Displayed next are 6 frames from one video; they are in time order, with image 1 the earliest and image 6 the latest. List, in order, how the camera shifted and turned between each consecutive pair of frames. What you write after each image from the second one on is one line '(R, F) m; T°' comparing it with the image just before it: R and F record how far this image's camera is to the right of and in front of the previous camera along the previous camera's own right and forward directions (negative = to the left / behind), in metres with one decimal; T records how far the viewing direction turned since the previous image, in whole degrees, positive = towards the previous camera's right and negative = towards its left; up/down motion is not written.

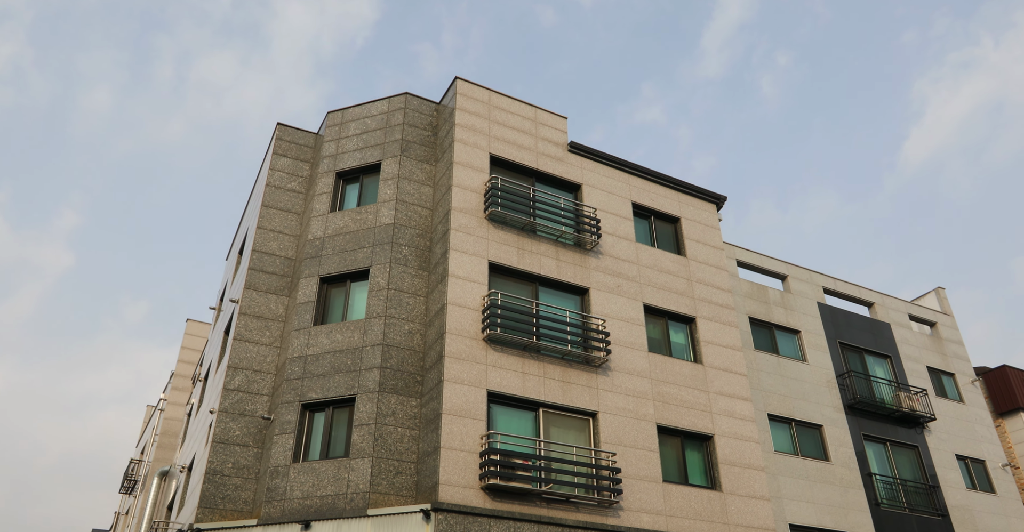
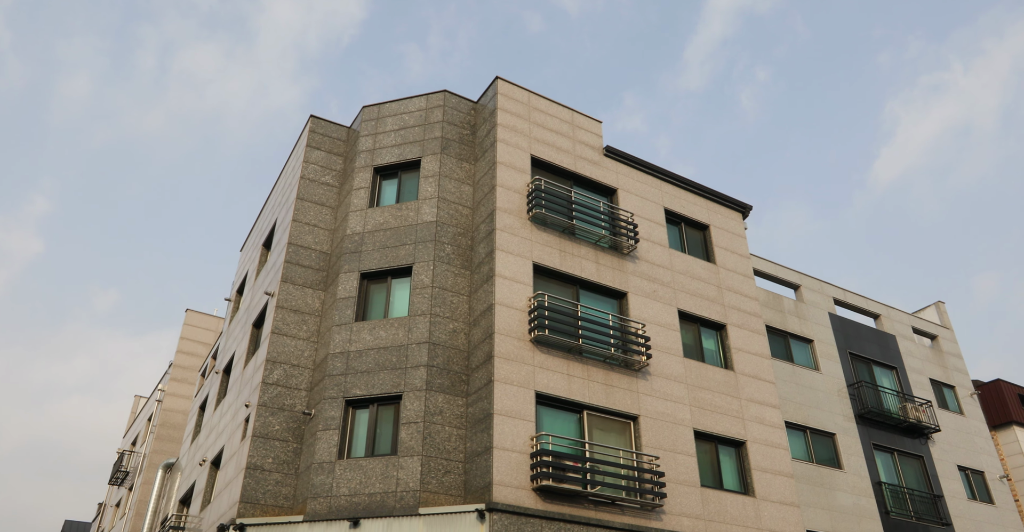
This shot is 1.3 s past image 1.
(-2.1, 0.0) m; +2°
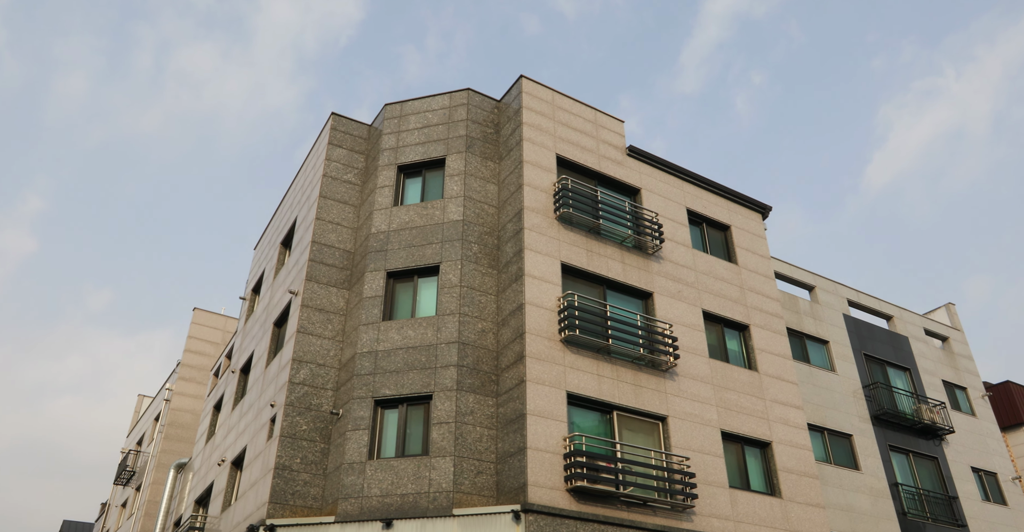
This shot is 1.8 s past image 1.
(-1.0, +0.1) m; +1°
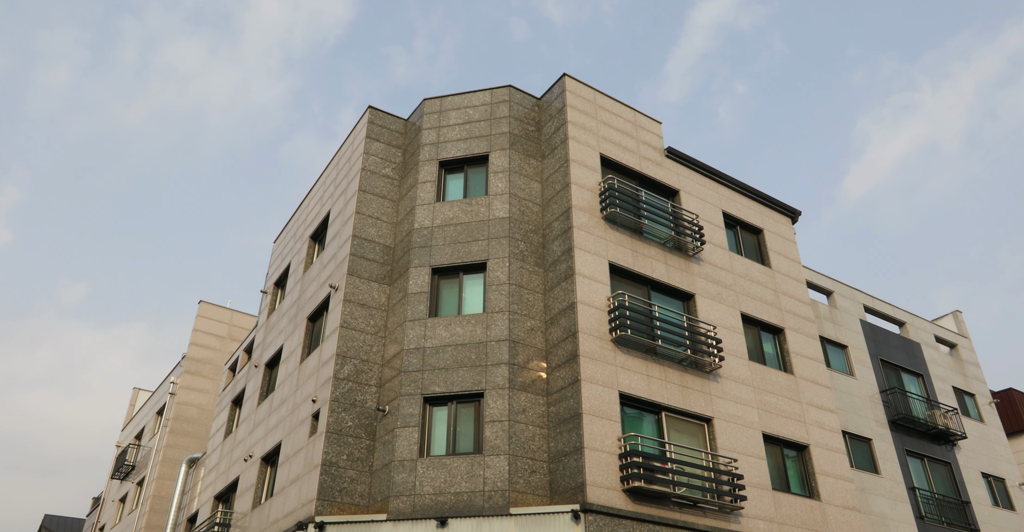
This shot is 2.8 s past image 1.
(-2.0, +0.2) m; +2°
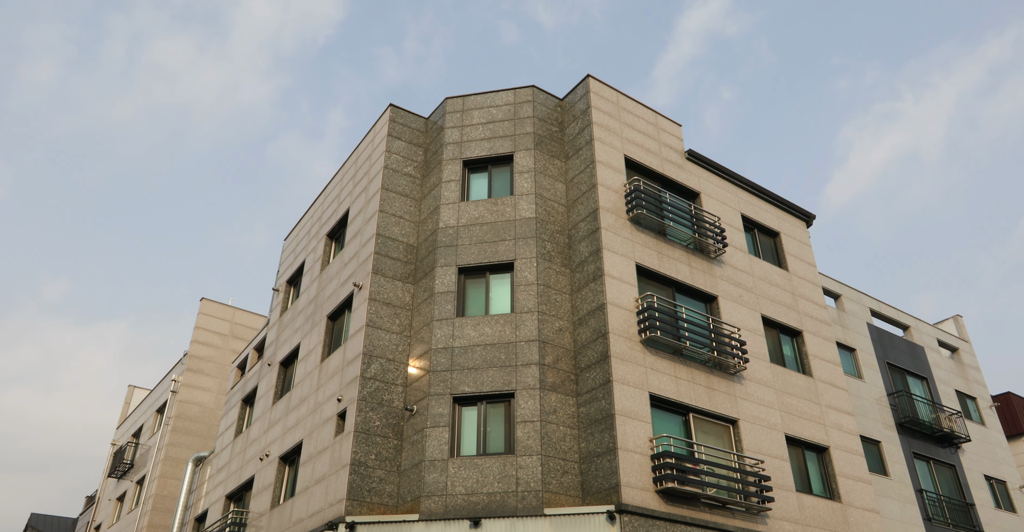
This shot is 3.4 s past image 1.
(-1.2, 0.0) m; +1°
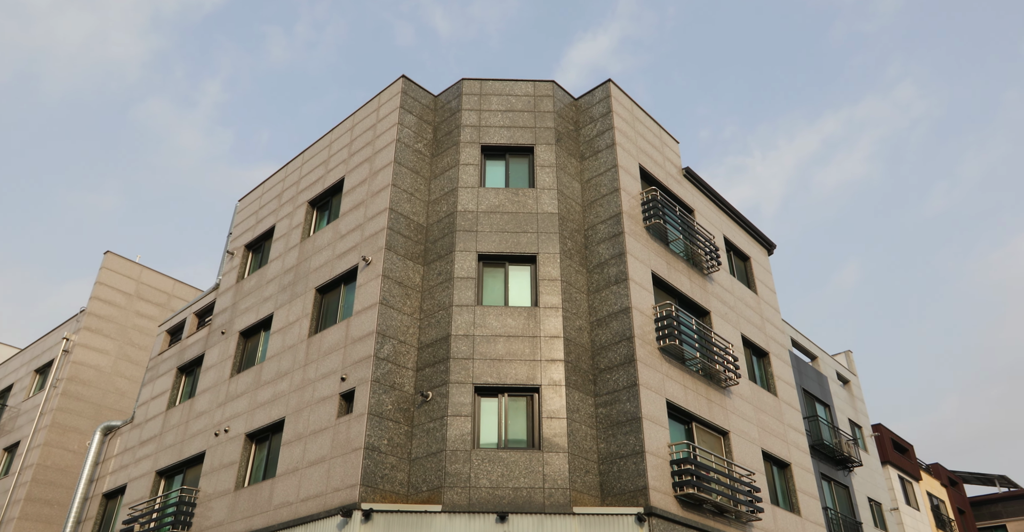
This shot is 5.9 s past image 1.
(-4.7, +0.8) m; +11°
